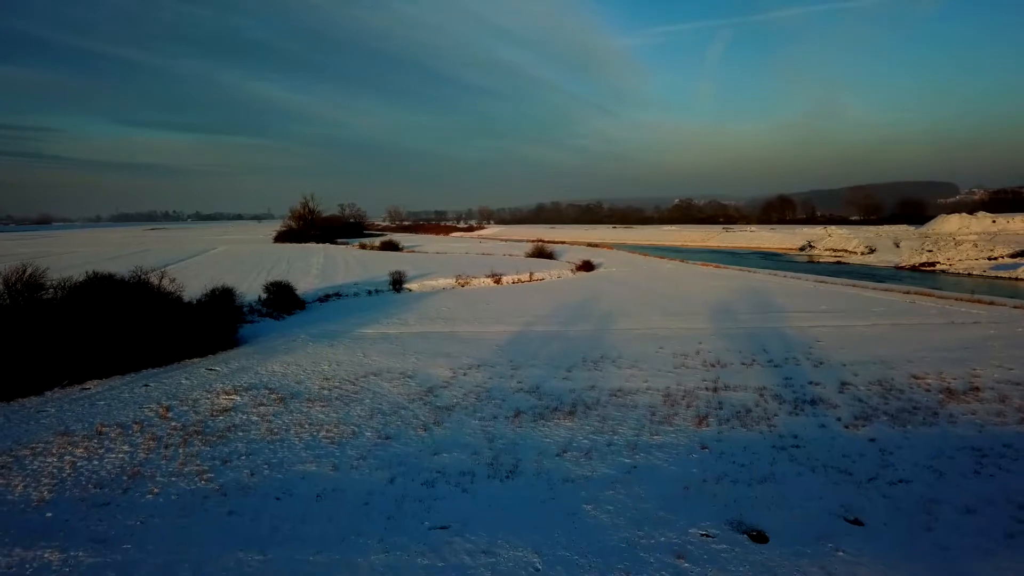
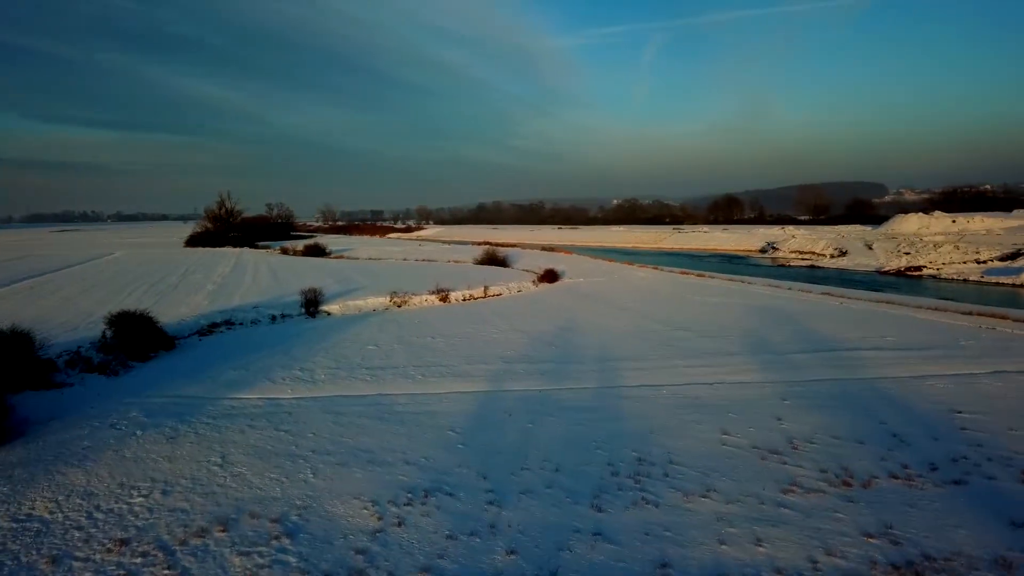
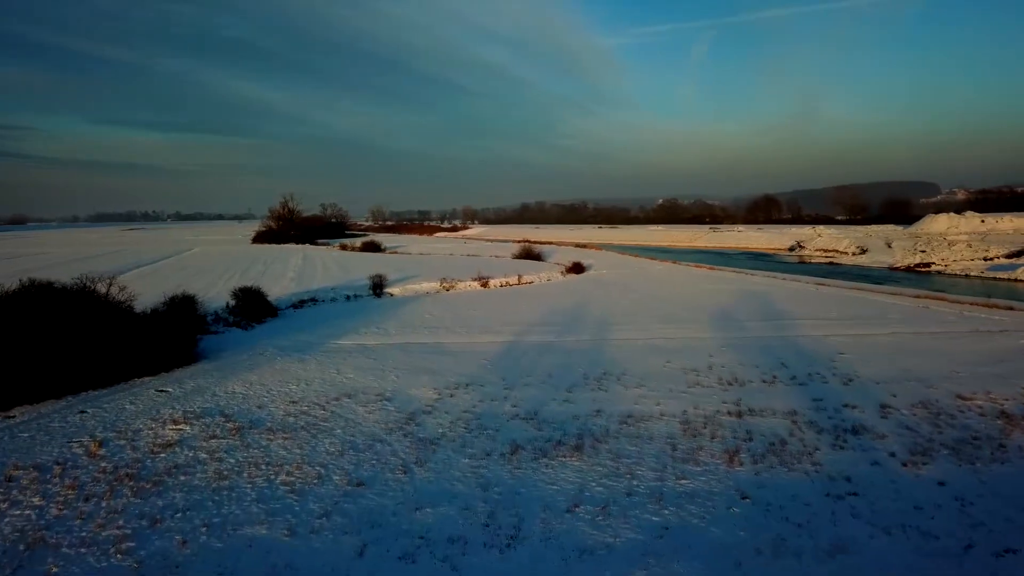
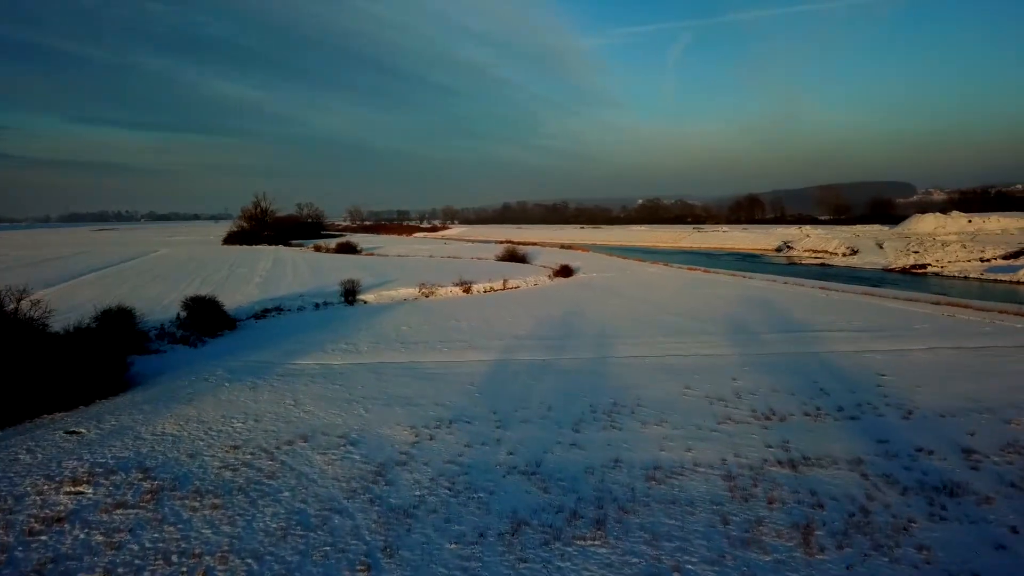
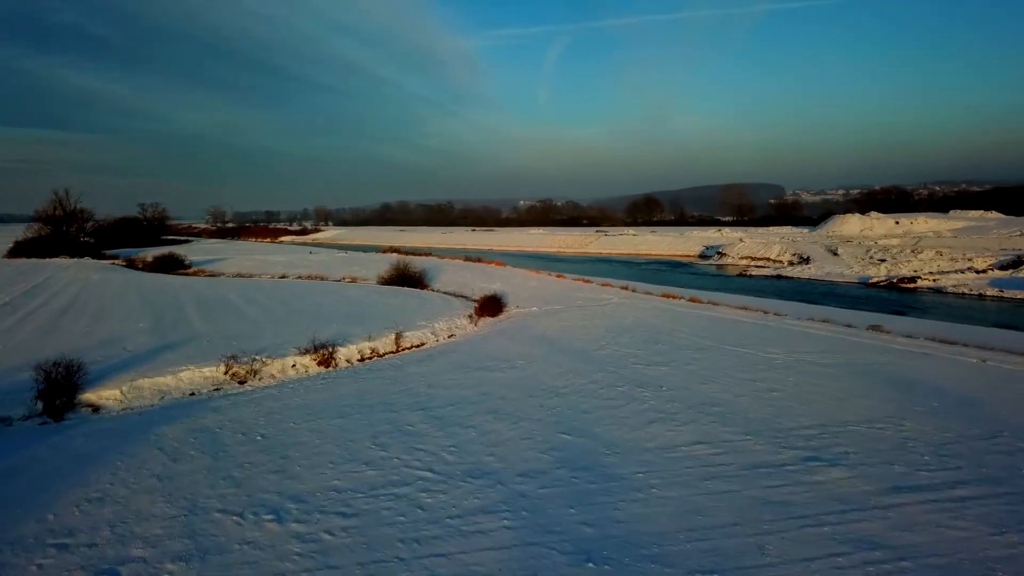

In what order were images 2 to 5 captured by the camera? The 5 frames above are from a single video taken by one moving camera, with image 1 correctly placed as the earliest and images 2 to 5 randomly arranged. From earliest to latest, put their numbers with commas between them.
3, 4, 2, 5
